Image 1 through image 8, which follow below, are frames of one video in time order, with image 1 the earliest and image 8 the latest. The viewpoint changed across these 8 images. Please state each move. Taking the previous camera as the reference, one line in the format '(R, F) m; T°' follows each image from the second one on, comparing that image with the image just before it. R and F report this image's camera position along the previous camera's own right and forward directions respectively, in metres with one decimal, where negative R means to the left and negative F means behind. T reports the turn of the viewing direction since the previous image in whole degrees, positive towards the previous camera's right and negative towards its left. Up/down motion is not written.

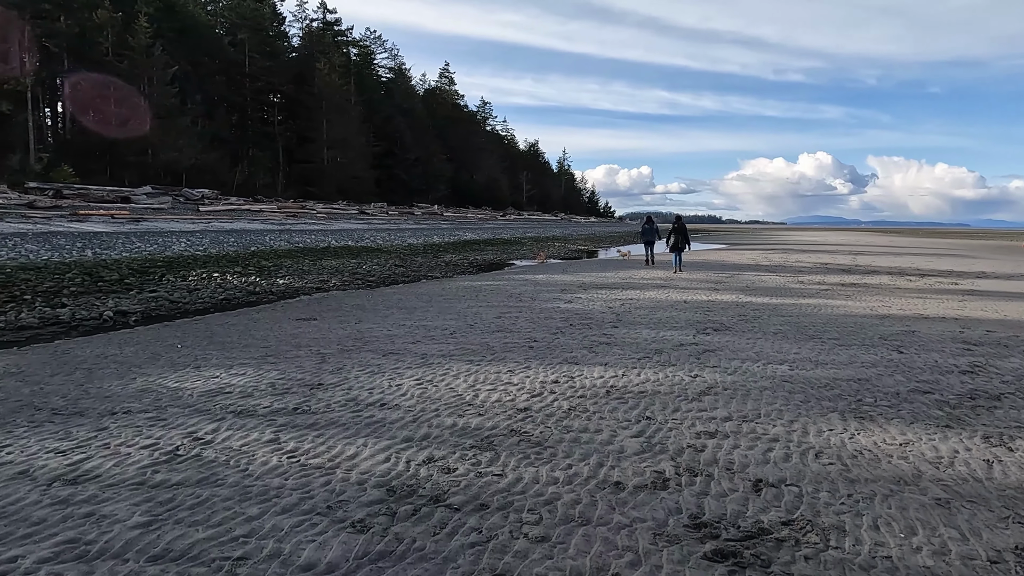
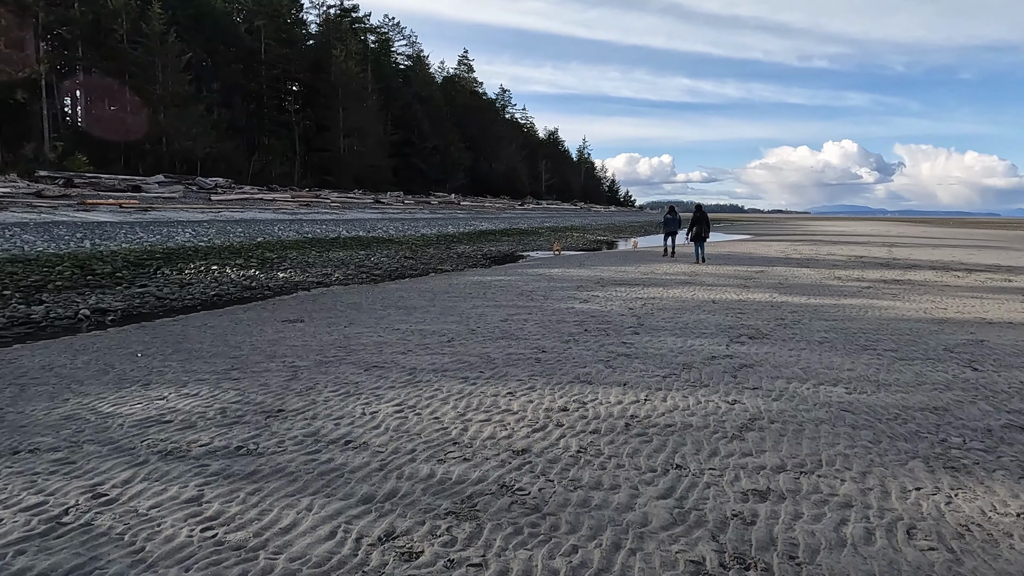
(+0.2, +1.1) m; -2°
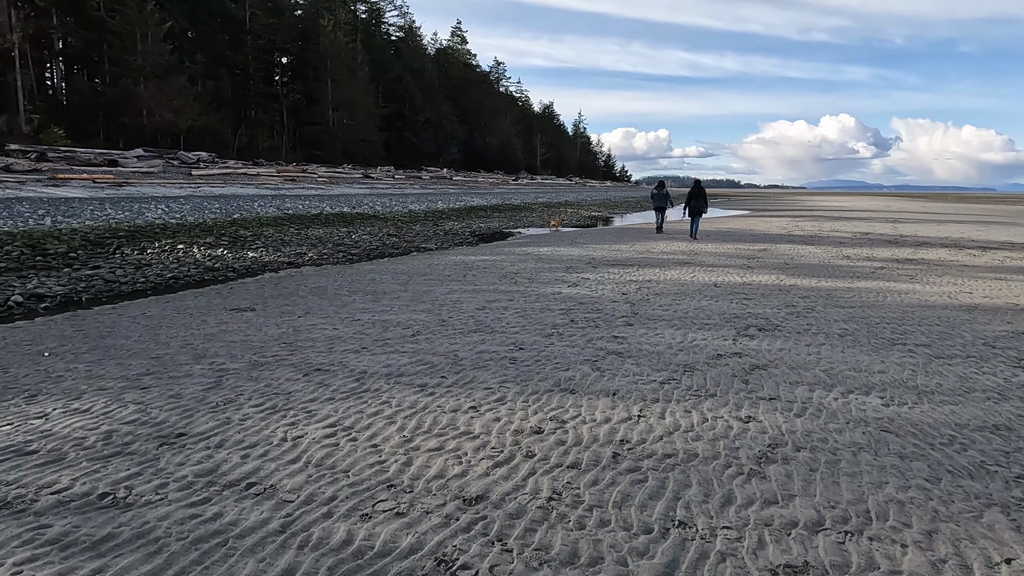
(+0.2, +1.1) m; 0°
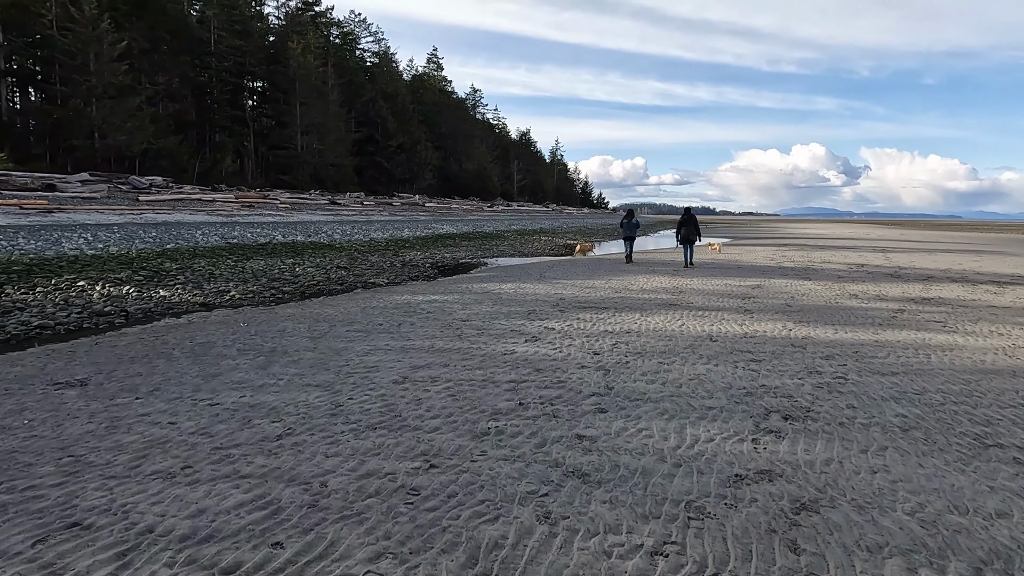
(+0.4, +2.2) m; +2°
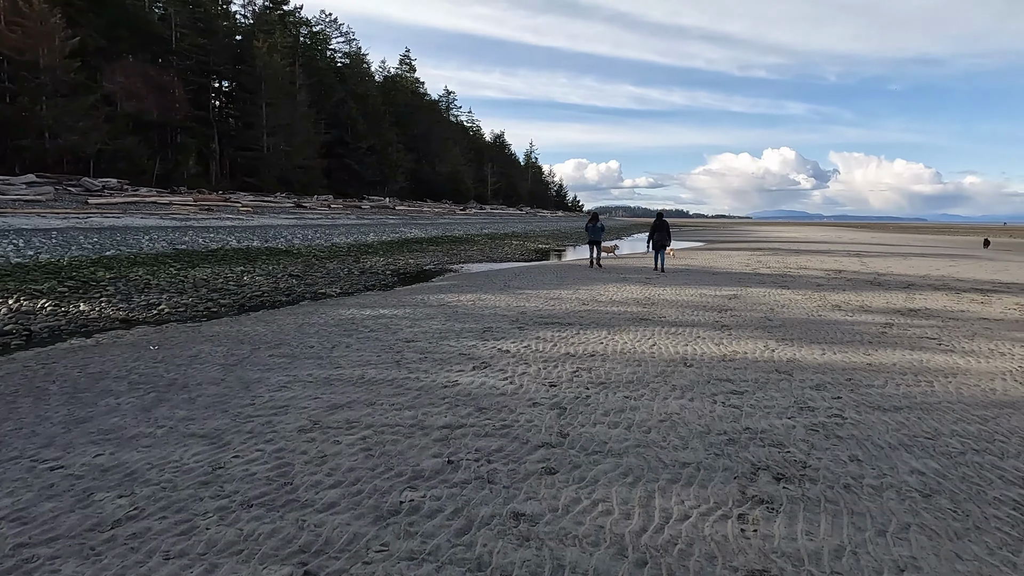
(+0.3, +1.1) m; +2°
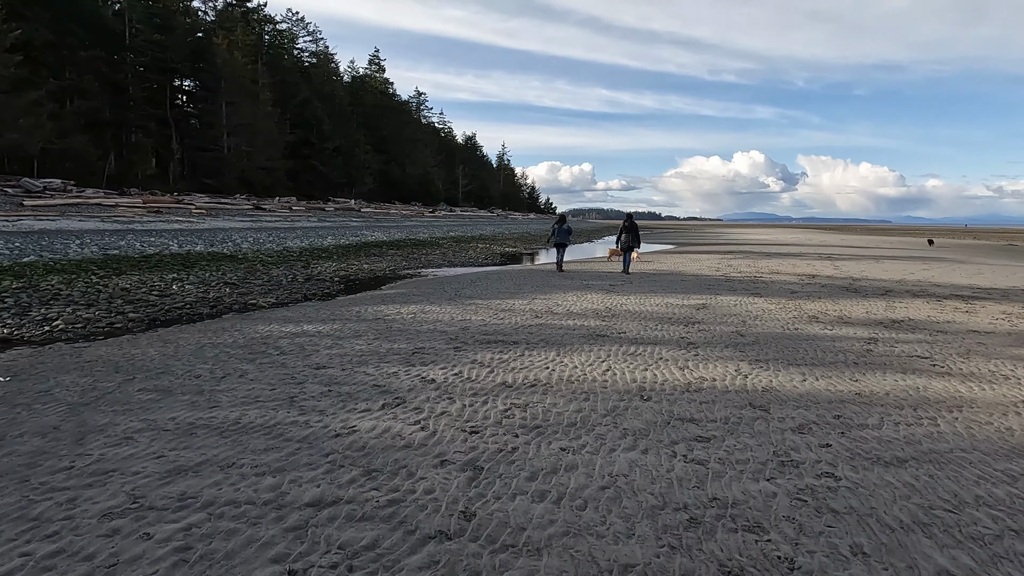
(+0.5, +1.3) m; +2°
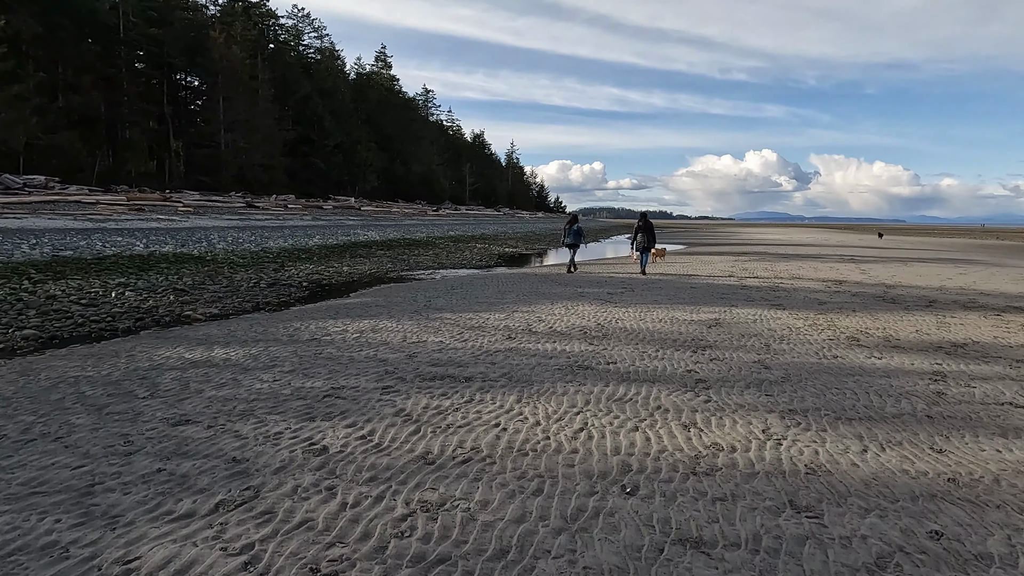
(+0.6, +2.0) m; -1°
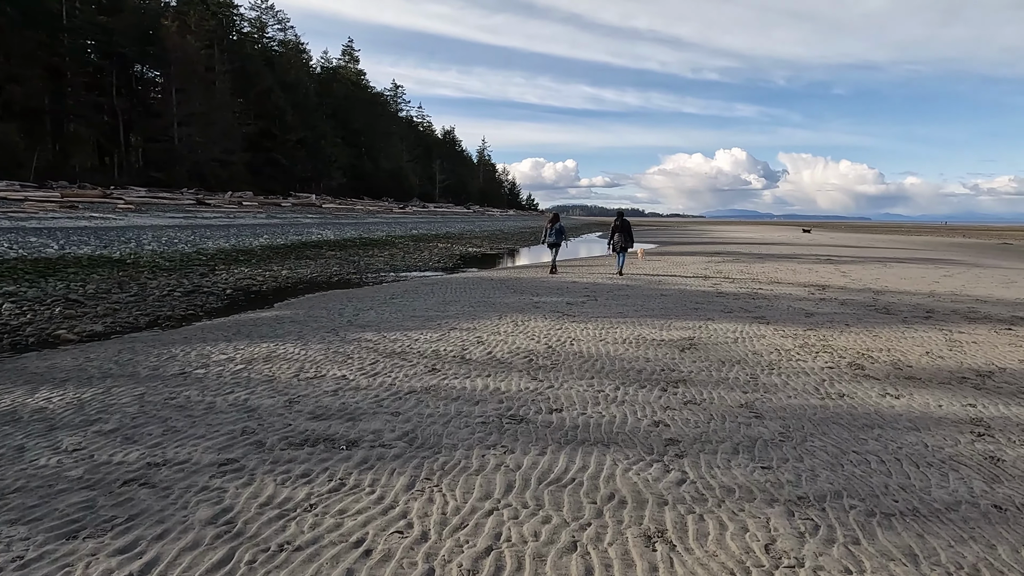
(+0.5, +1.8) m; +2°
